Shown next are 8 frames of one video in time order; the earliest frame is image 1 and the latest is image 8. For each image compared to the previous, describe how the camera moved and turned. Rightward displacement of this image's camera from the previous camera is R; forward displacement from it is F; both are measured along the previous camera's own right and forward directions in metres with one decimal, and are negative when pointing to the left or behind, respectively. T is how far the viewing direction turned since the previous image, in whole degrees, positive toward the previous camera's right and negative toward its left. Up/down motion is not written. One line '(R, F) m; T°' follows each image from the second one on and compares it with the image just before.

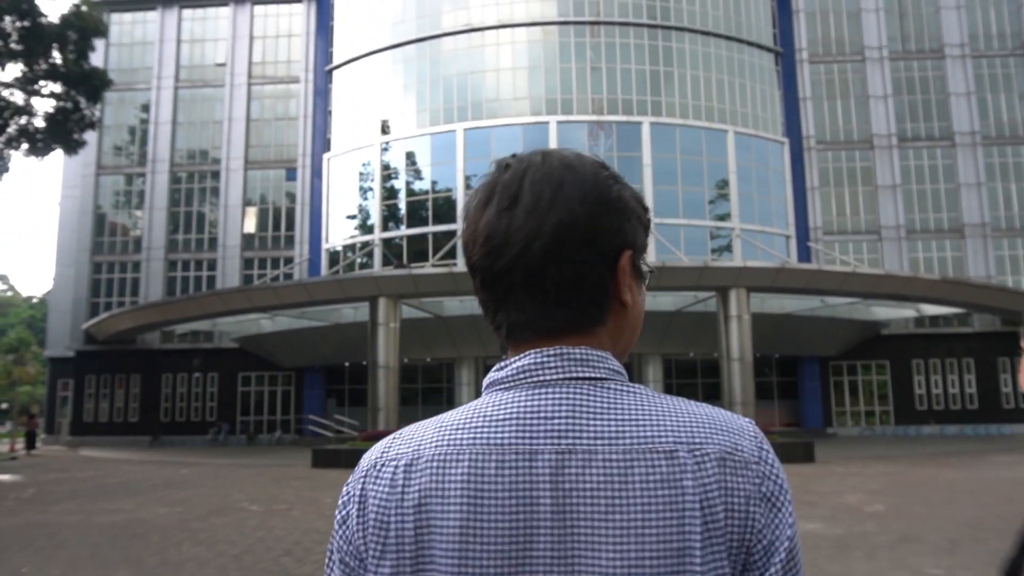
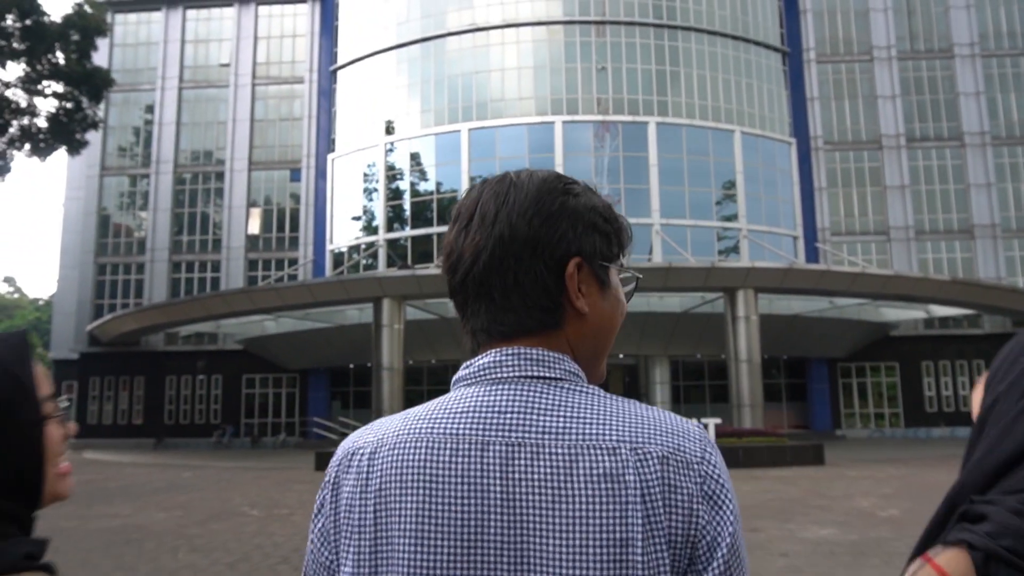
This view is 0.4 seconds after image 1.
(0.0, +0.2) m; 0°
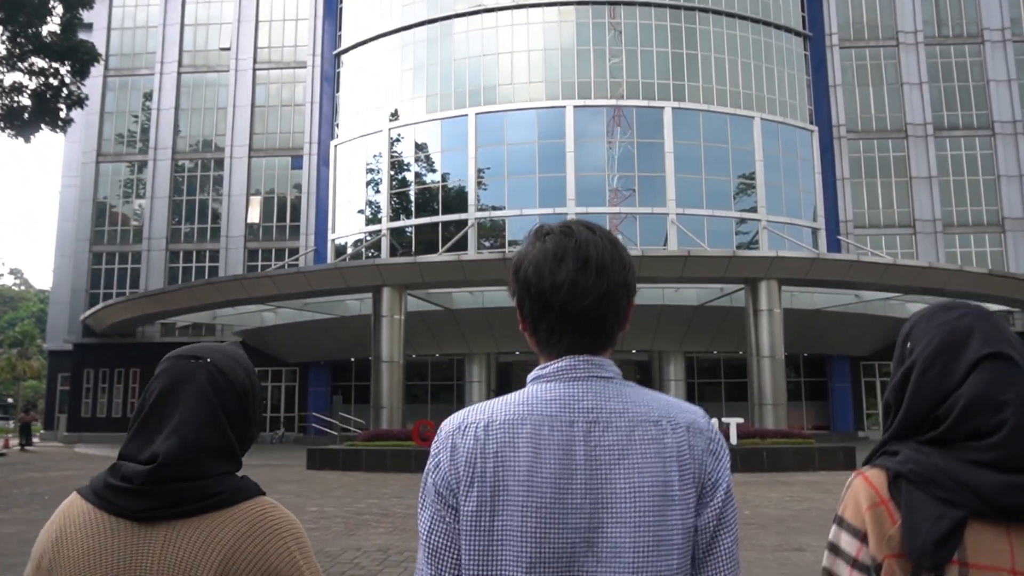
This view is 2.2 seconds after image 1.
(+0.1, +1.4) m; -1°
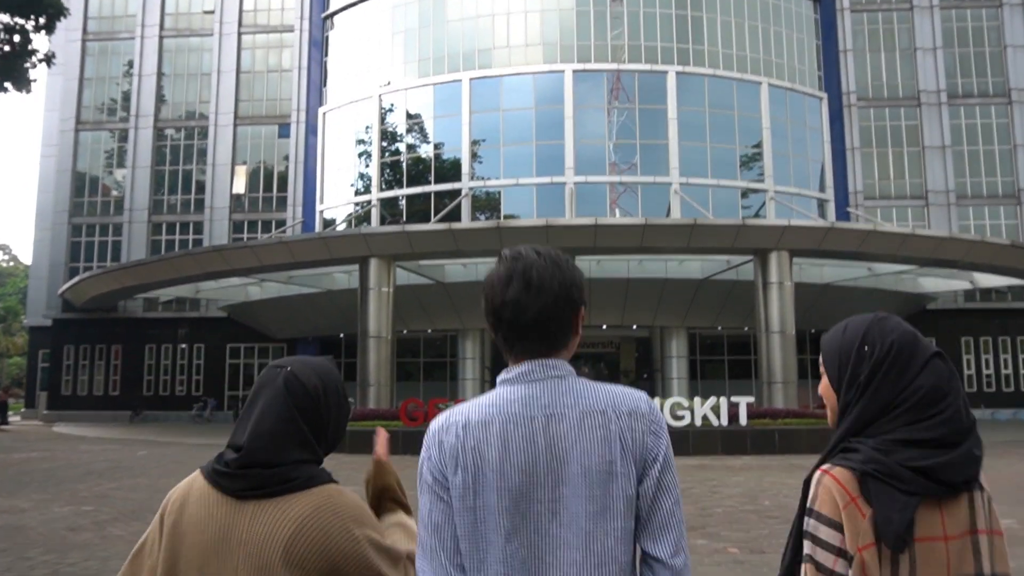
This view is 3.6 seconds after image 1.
(+0.1, +1.3) m; 0°
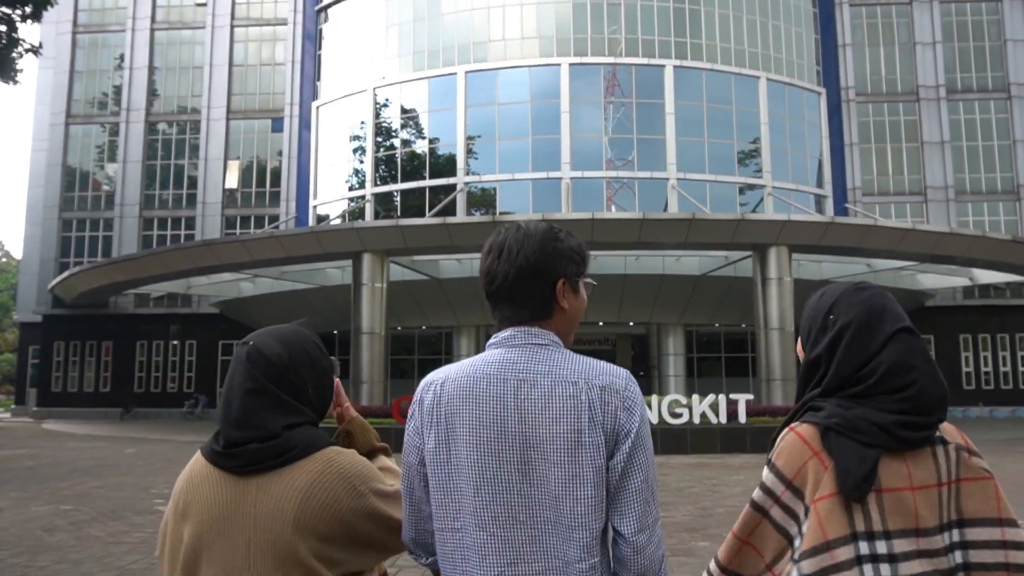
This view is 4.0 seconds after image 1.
(0.0, +0.3) m; 0°
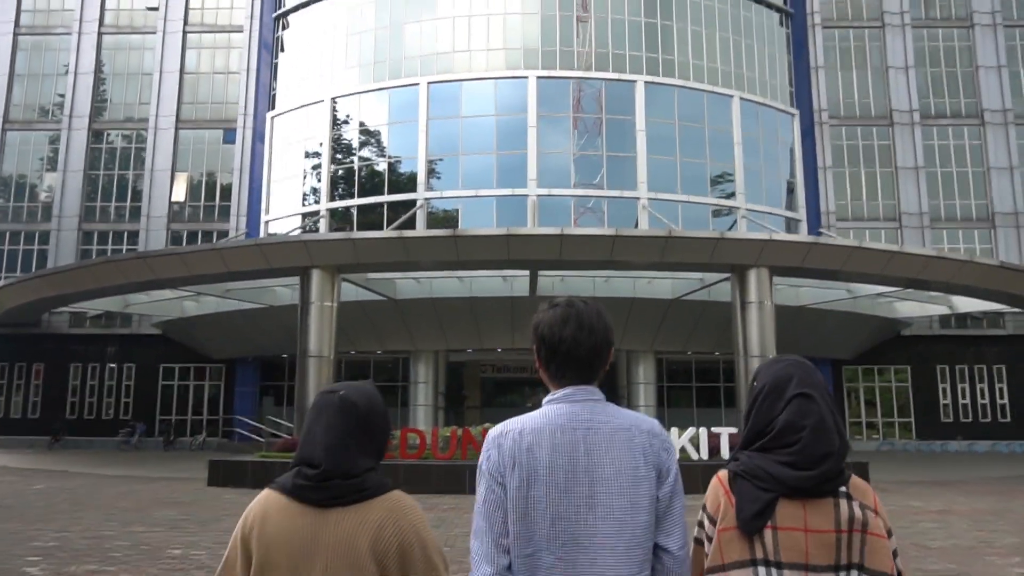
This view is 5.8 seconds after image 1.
(0.0, +1.6) m; +2°
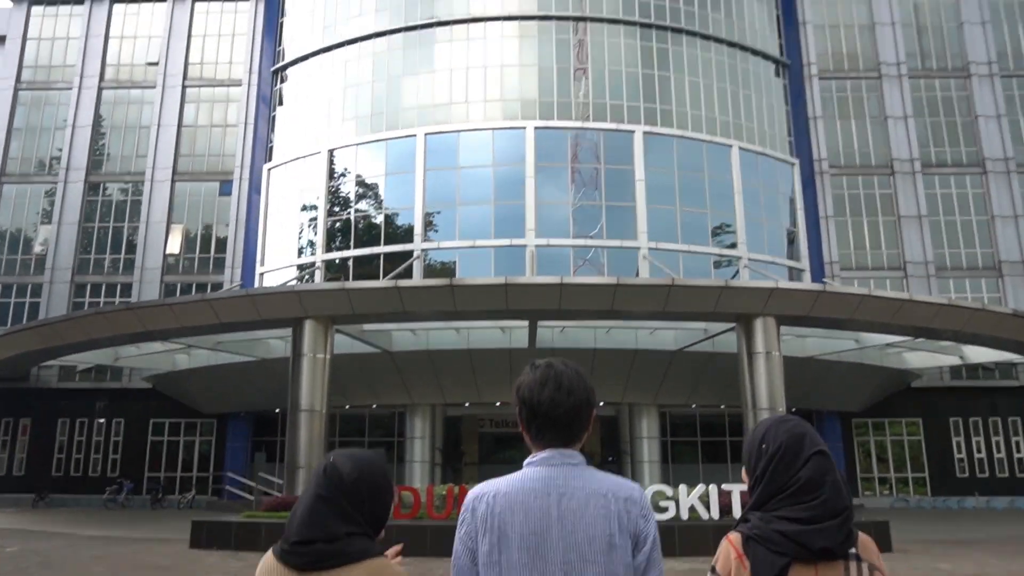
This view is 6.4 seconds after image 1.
(0.0, +0.6) m; 0°
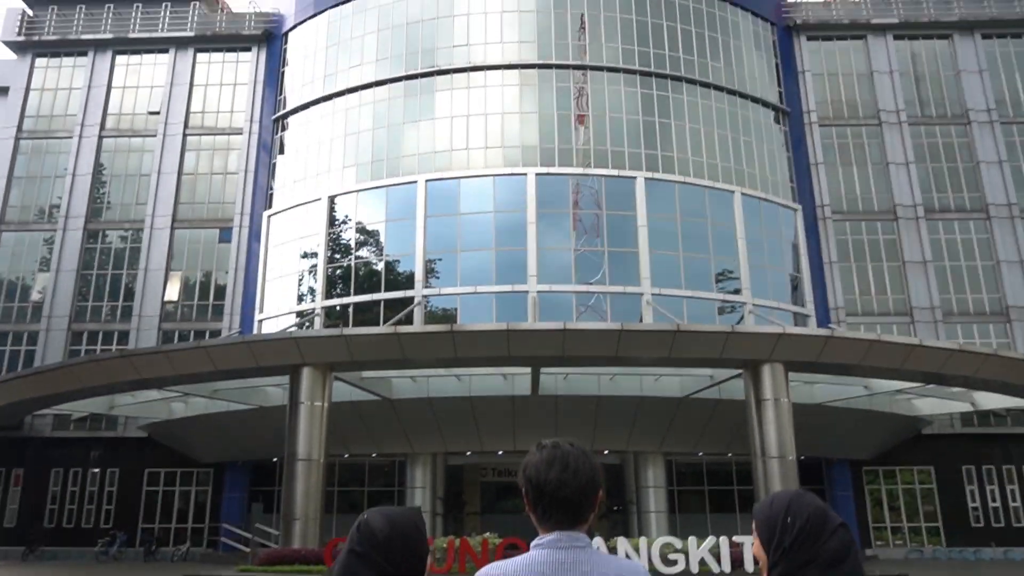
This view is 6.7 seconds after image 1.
(0.0, +0.3) m; 0°
